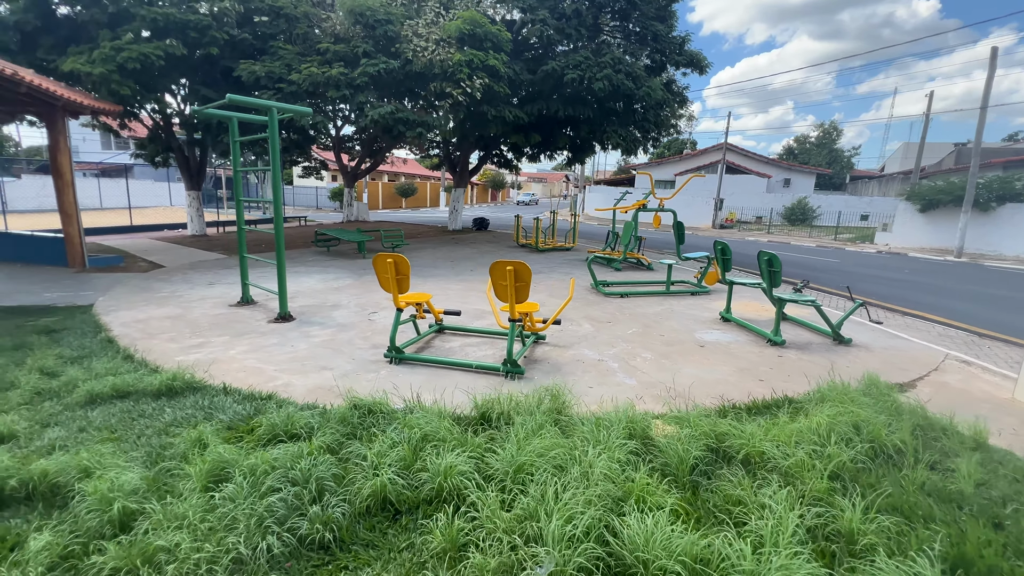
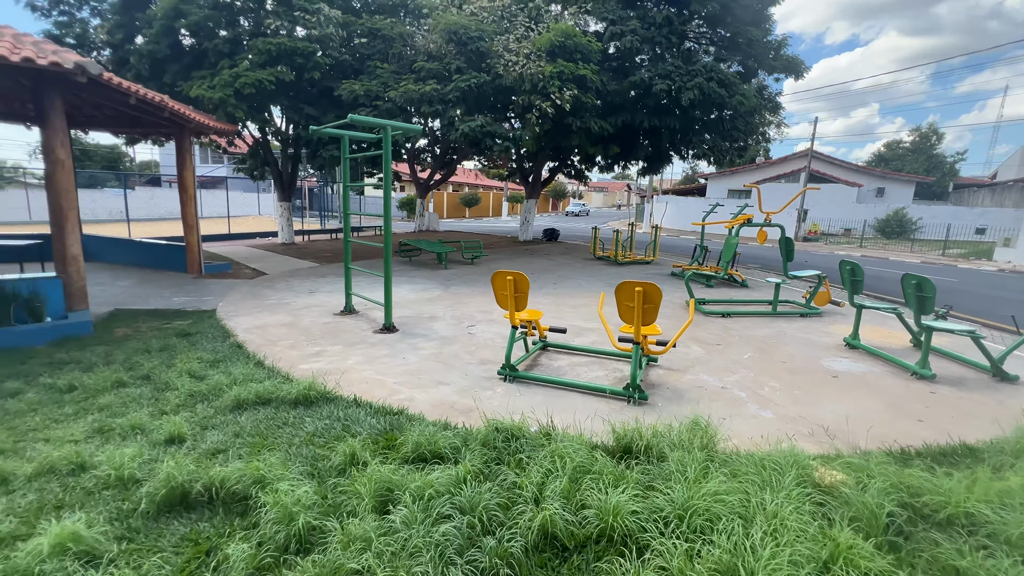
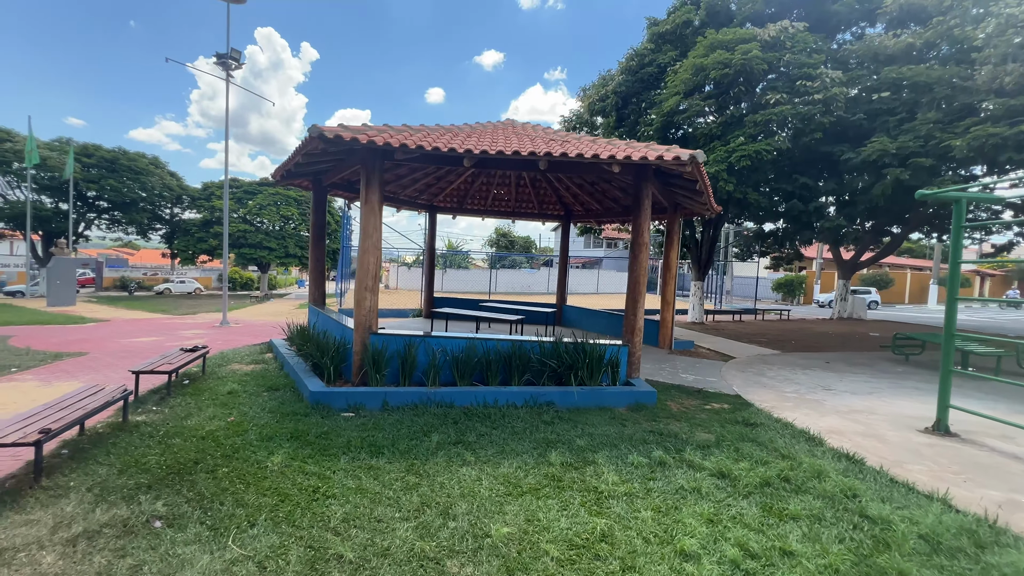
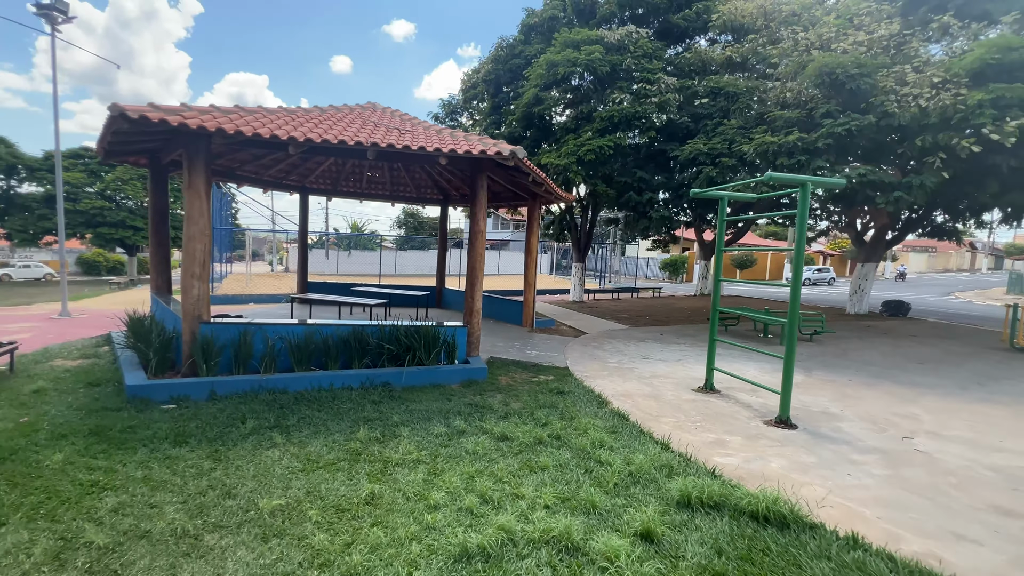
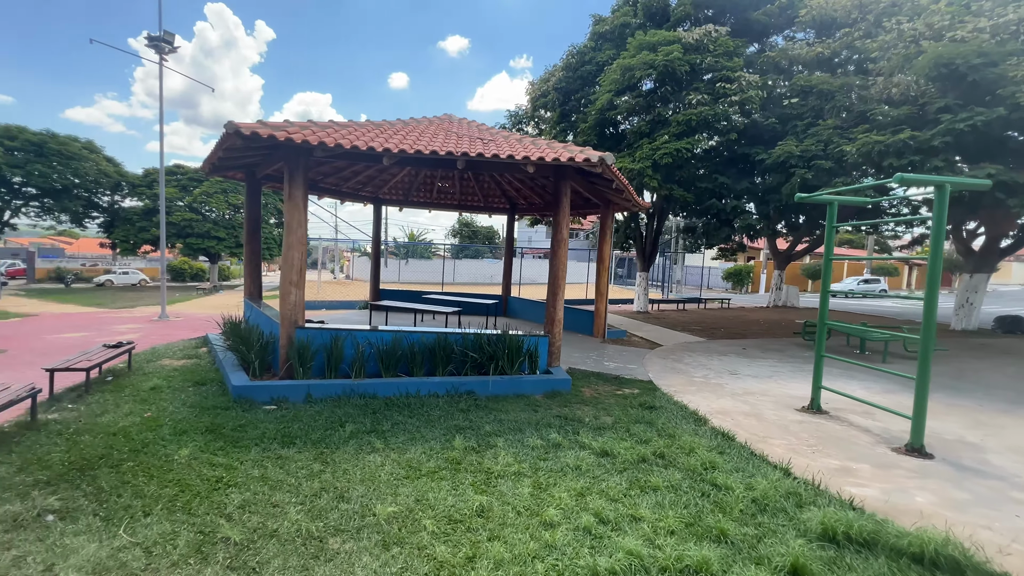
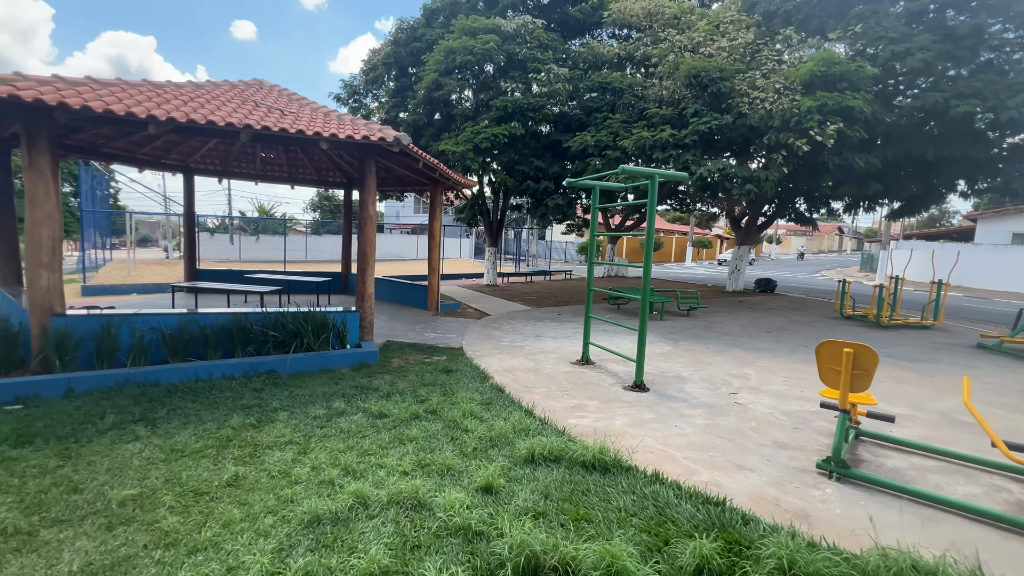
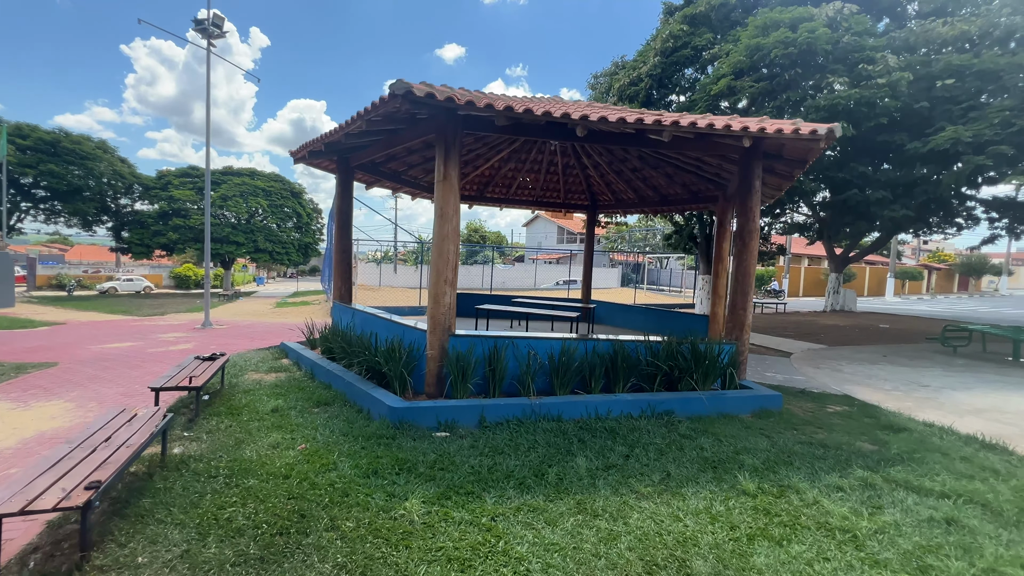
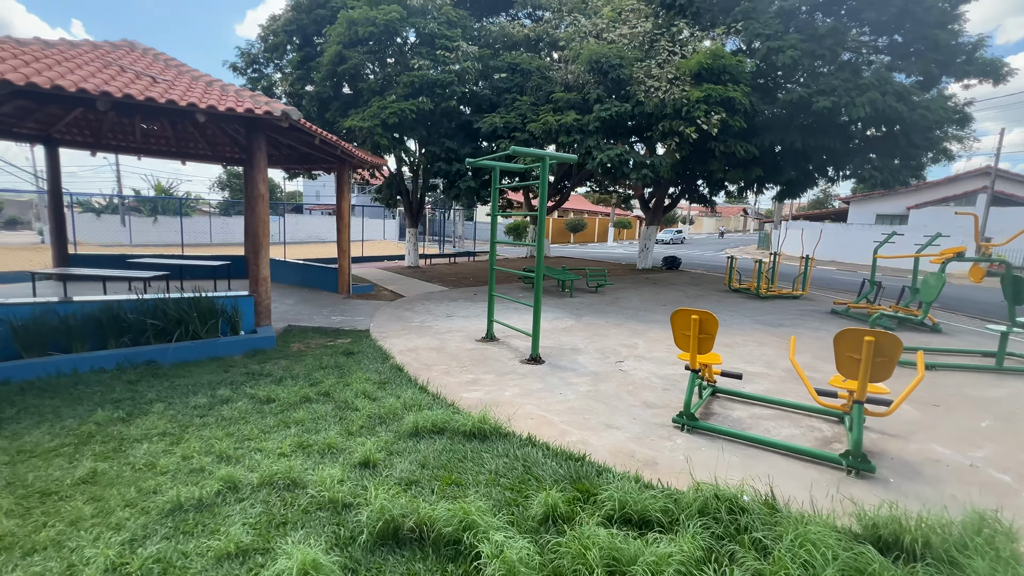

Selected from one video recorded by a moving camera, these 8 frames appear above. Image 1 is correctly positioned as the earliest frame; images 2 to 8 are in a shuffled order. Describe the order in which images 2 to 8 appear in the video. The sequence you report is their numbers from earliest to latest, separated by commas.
2, 8, 6, 4, 5, 3, 7
